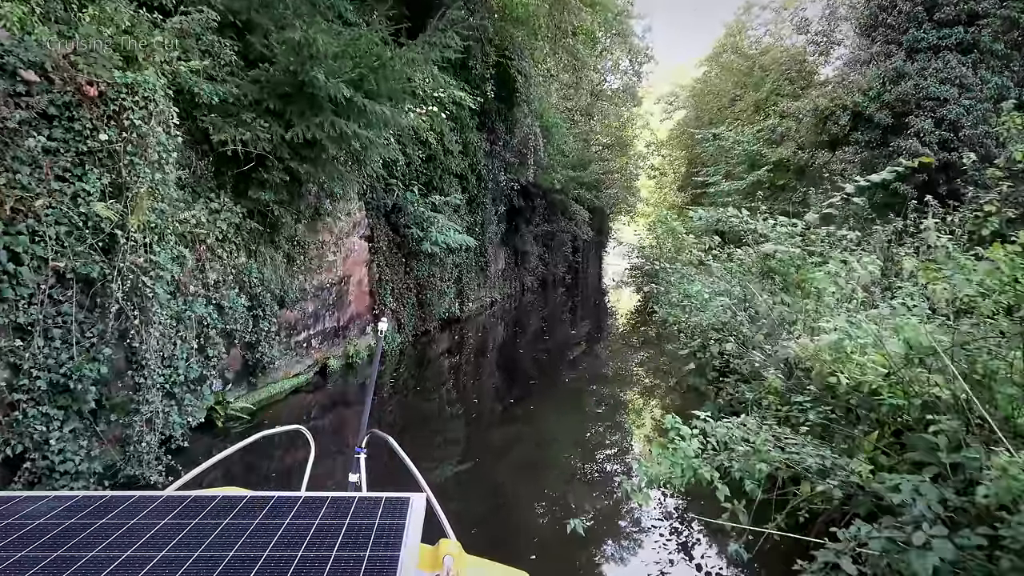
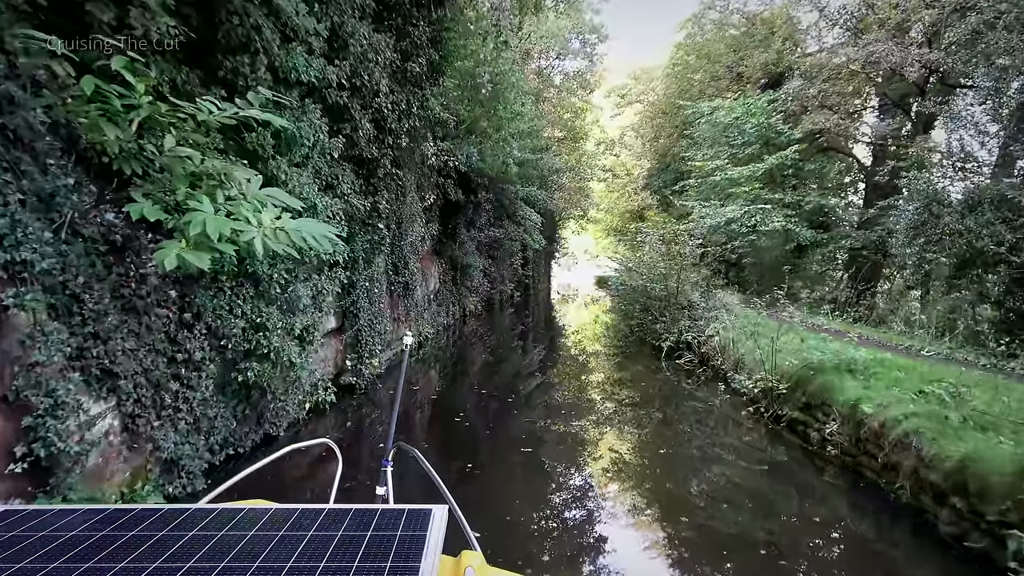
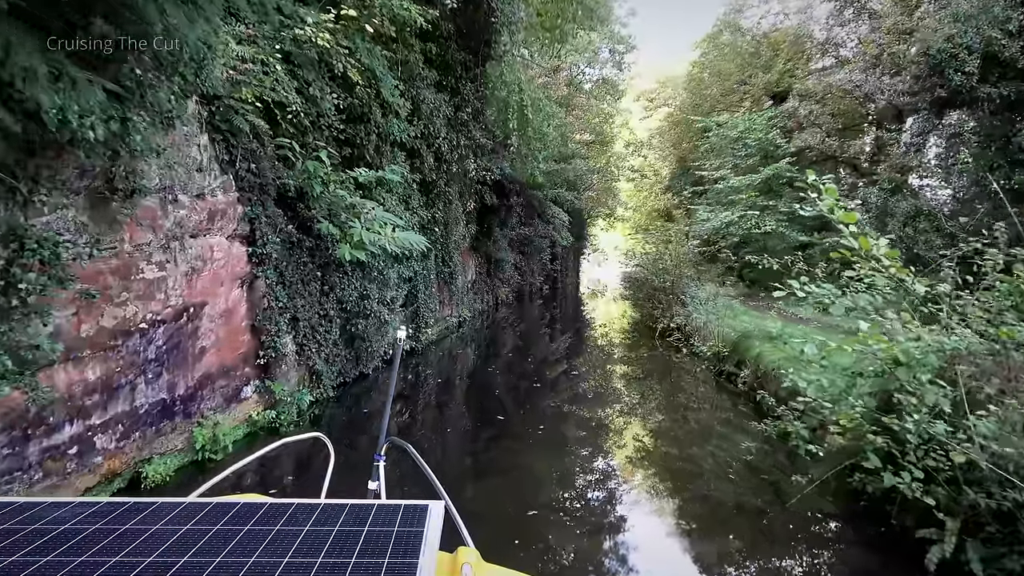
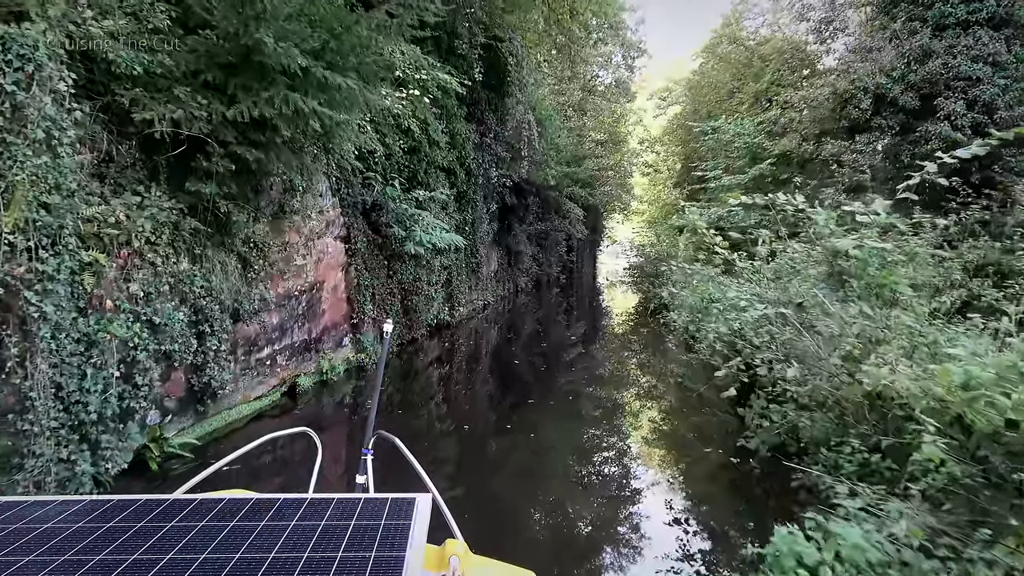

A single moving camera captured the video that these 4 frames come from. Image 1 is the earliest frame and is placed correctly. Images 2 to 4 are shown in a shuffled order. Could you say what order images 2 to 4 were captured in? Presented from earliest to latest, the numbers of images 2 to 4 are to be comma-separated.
4, 3, 2
